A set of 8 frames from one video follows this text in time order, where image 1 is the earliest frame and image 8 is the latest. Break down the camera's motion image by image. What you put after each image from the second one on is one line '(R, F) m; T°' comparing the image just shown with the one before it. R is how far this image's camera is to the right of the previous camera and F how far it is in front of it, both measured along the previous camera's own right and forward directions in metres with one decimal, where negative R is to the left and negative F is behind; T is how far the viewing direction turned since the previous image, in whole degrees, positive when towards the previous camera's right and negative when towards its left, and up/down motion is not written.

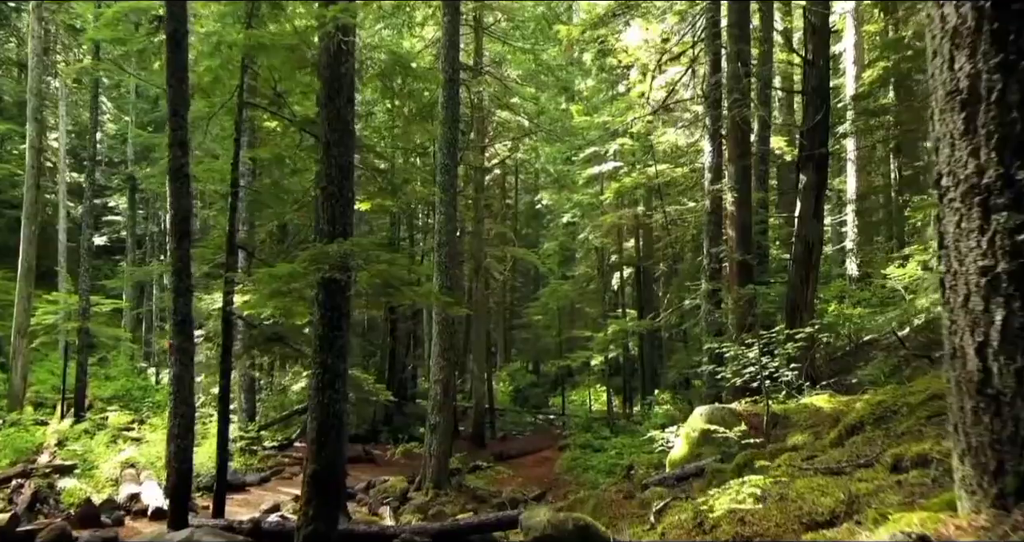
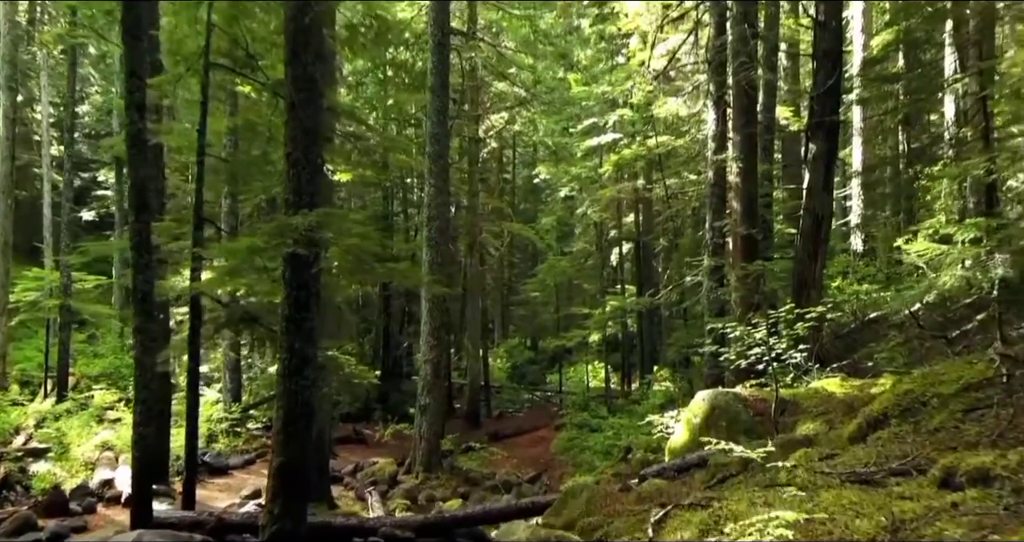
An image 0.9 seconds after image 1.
(+0.1, +0.6) m; 0°
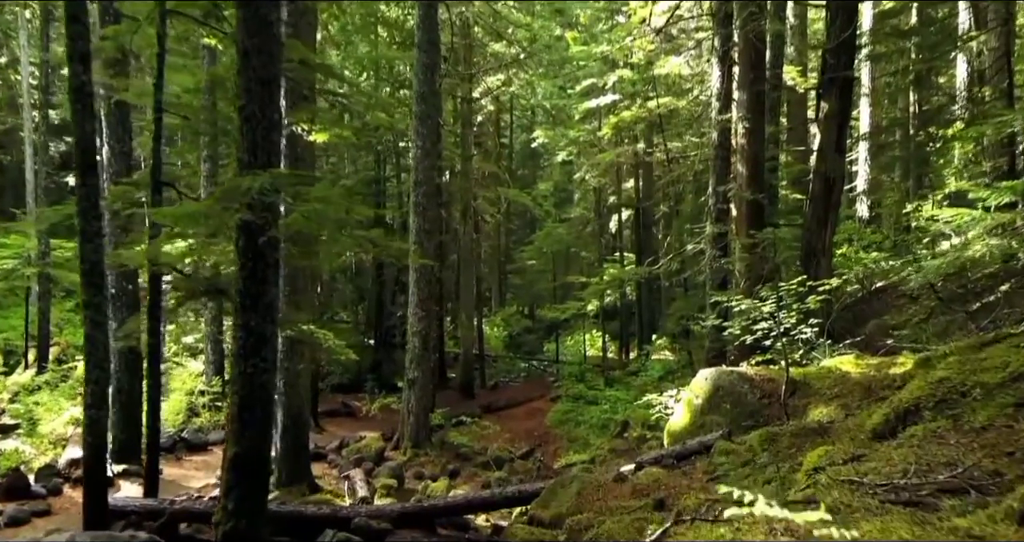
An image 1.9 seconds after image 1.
(+0.1, +0.7) m; 0°
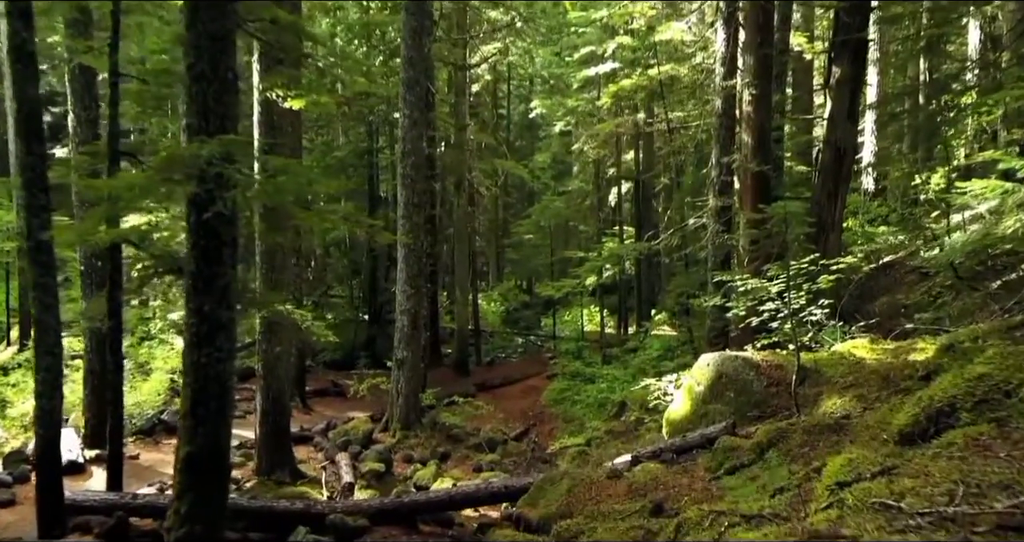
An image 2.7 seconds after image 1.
(+0.1, +0.6) m; 0°
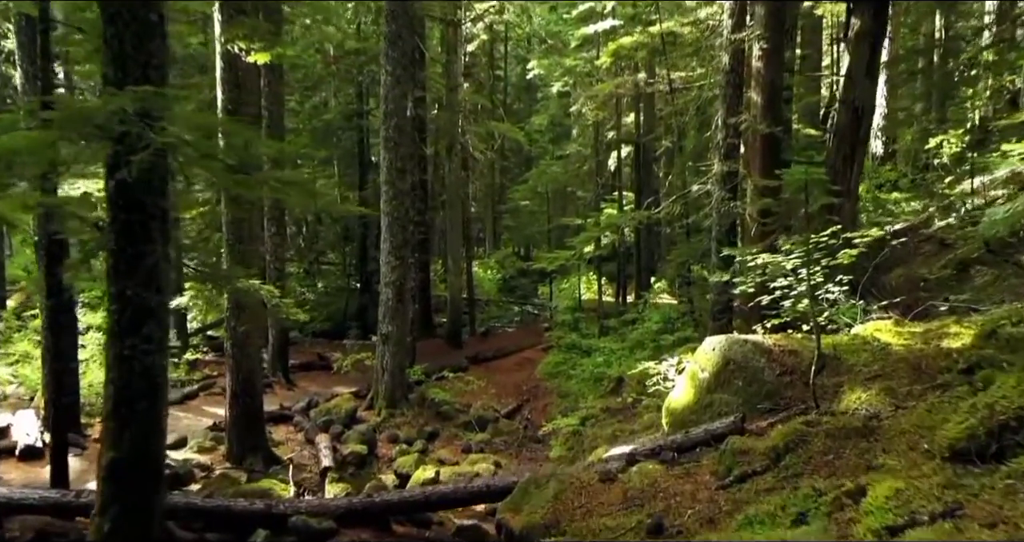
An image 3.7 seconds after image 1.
(+0.1, +0.8) m; 0°
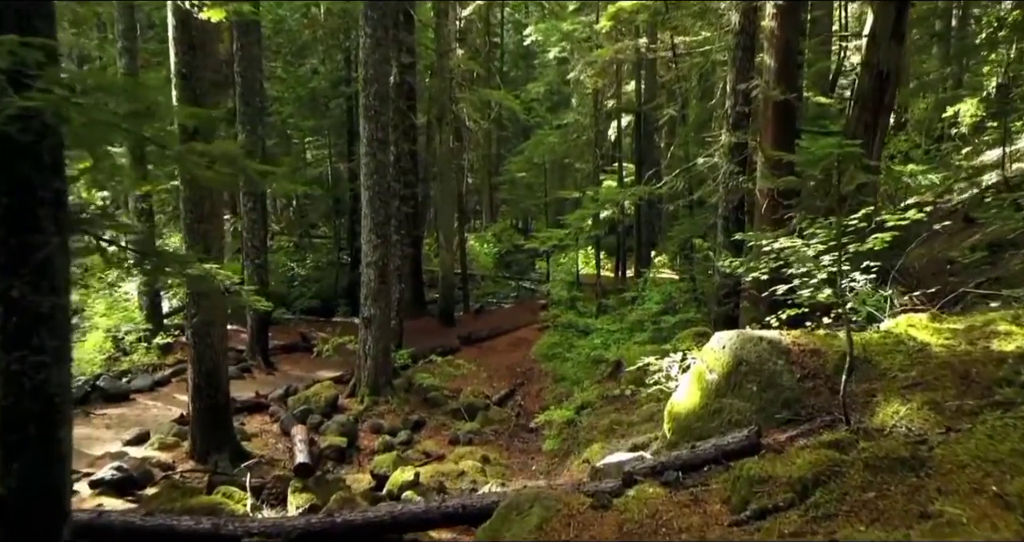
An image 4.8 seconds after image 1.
(+0.1, +0.8) m; 0°
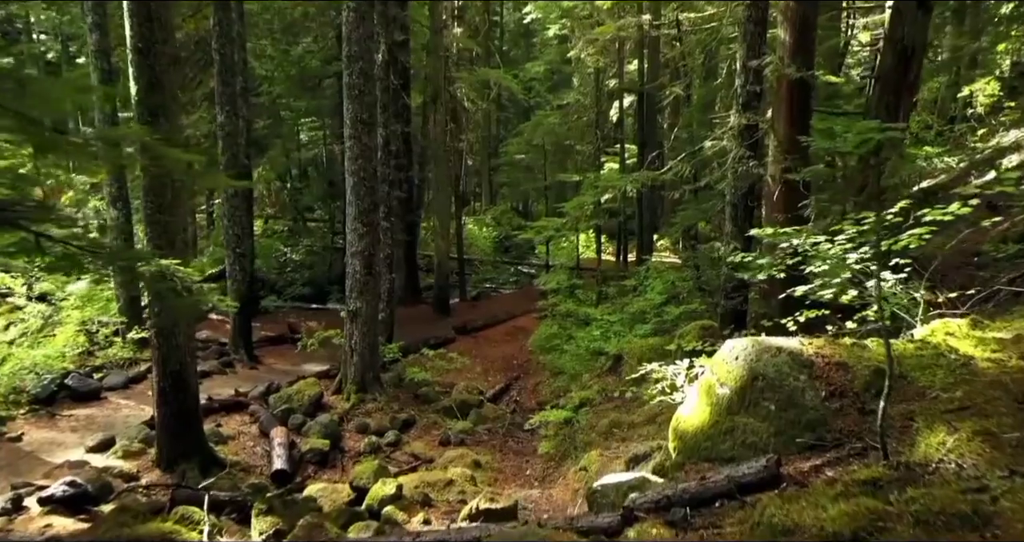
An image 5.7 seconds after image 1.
(+0.1, +0.7) m; 0°
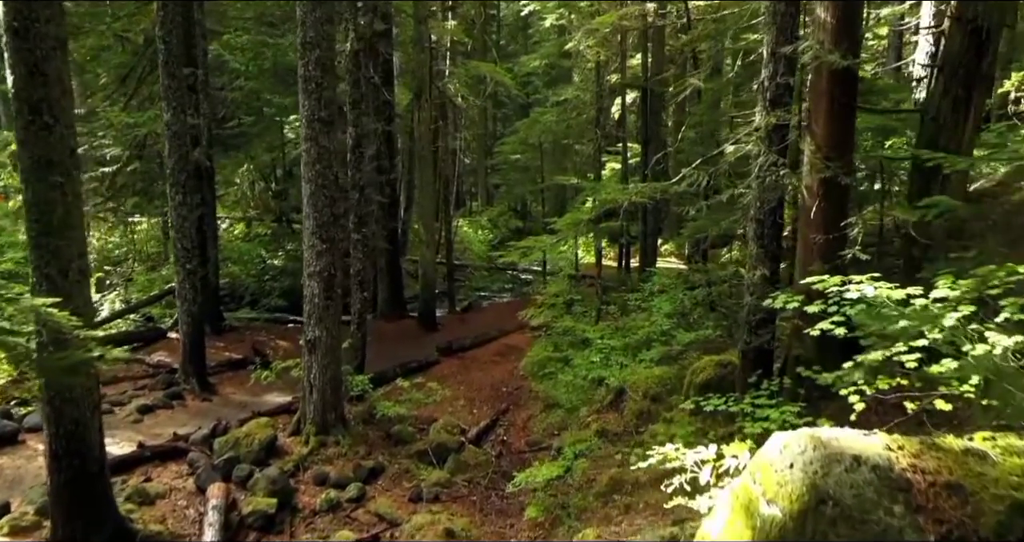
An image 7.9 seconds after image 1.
(+0.2, +1.5) m; 0°
